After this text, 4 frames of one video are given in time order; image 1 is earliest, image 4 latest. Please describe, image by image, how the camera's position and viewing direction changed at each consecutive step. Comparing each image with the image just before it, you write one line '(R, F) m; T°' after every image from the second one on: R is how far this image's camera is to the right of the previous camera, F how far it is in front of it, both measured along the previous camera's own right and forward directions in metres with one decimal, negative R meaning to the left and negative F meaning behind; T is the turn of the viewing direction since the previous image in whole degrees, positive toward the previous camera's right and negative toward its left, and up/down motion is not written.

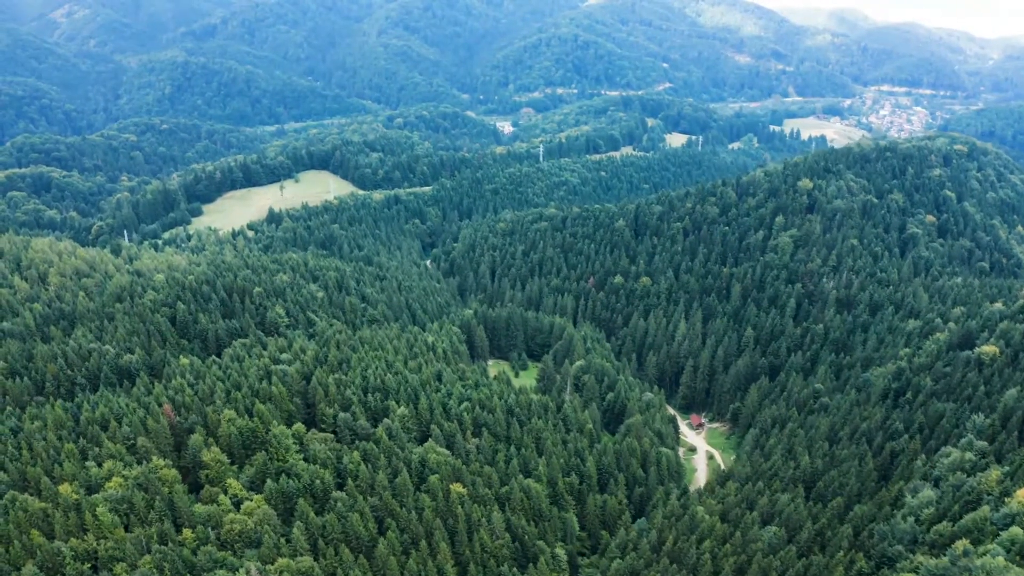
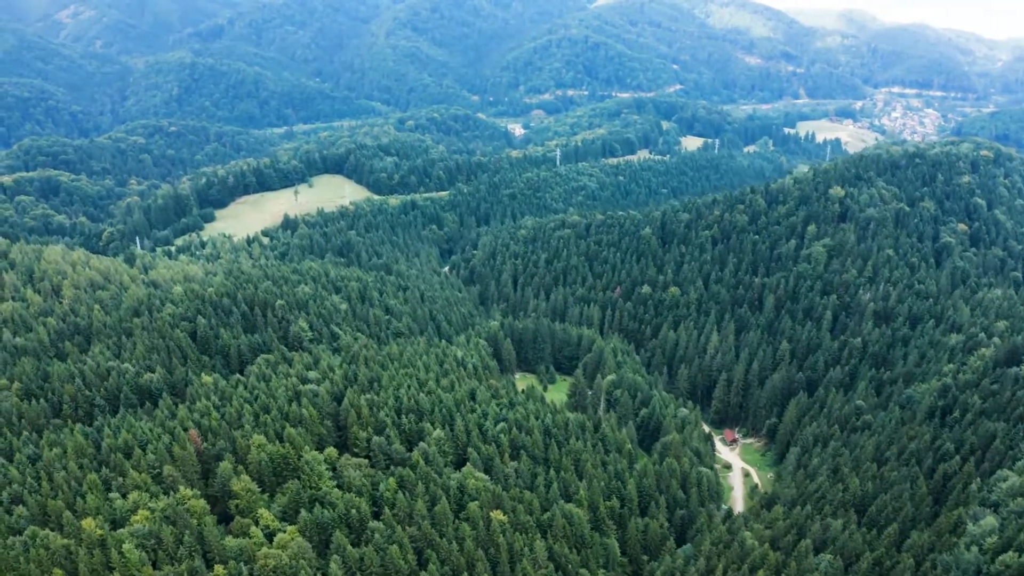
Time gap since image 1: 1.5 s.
(-5.2, +4.6) m; 0°
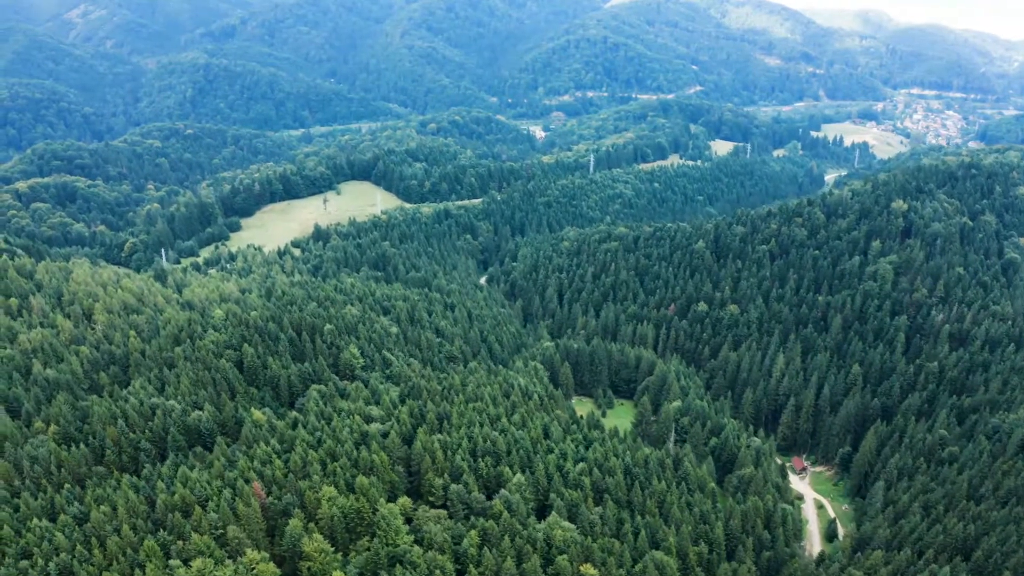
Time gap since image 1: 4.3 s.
(-10.0, +8.3) m; 0°
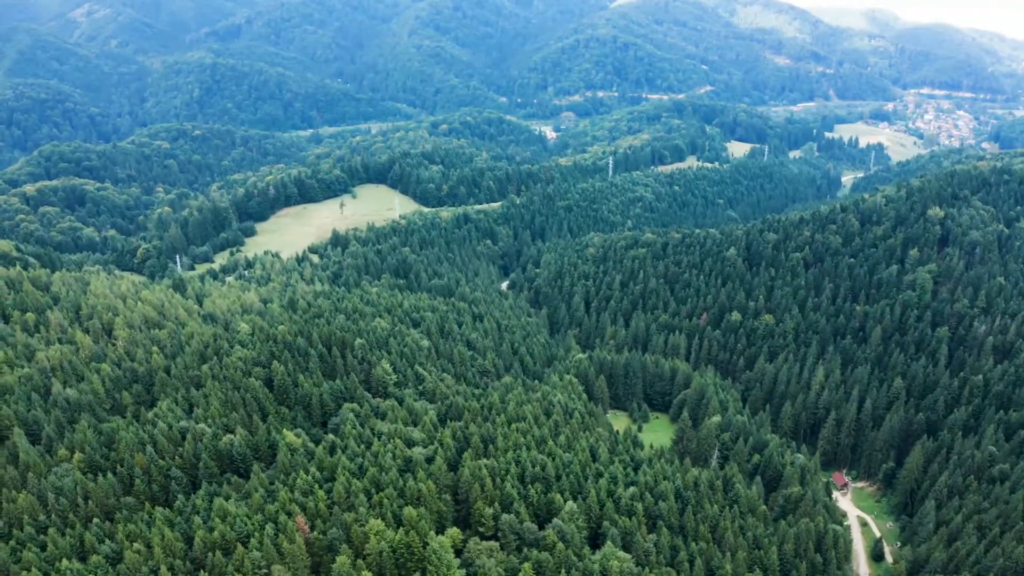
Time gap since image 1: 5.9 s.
(-5.7, +4.5) m; 0°
